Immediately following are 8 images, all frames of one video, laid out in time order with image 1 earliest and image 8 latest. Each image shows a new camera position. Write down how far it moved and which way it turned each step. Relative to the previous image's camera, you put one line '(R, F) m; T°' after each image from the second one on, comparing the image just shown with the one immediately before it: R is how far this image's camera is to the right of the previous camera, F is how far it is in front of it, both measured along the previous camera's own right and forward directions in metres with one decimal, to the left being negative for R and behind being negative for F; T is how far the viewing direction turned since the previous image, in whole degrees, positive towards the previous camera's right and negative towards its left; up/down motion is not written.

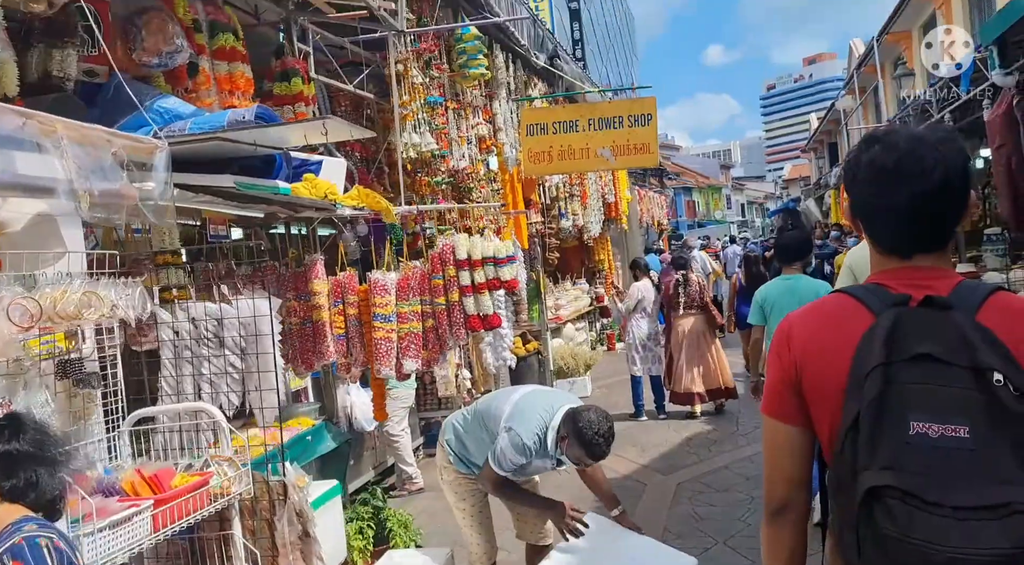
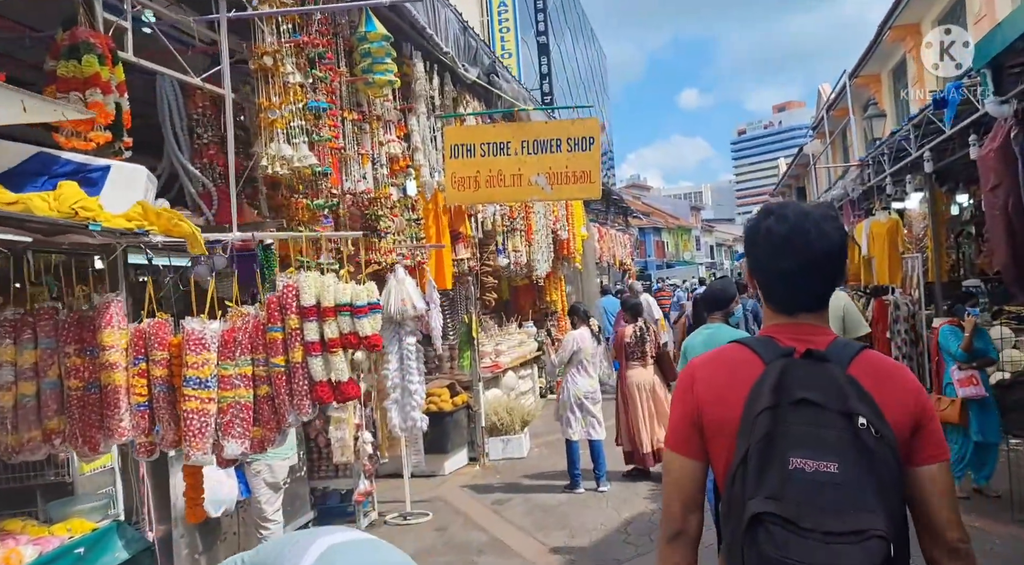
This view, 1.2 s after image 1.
(+0.4, +1.1) m; +2°
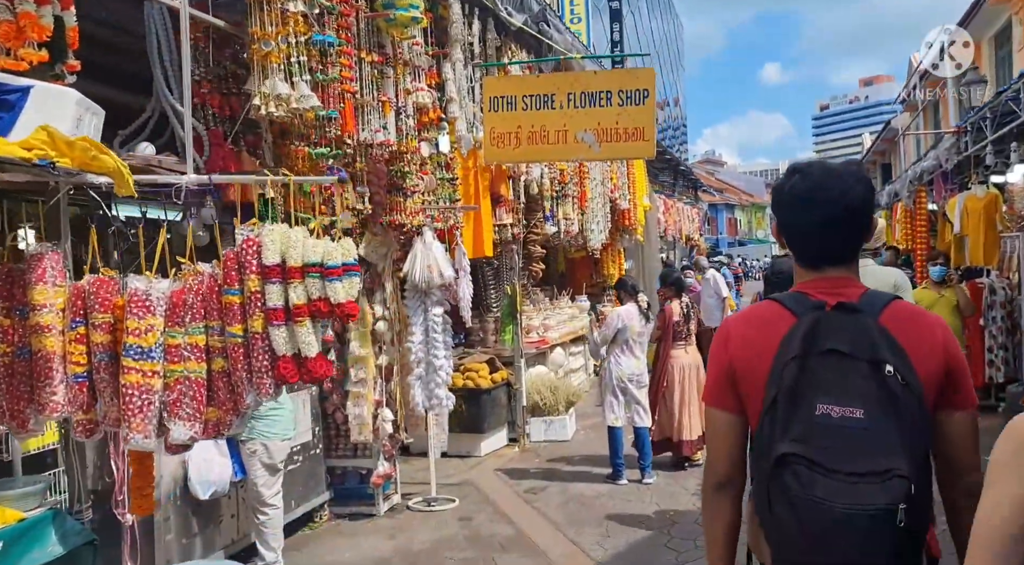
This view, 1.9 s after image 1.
(+0.2, +0.6) m; -5°
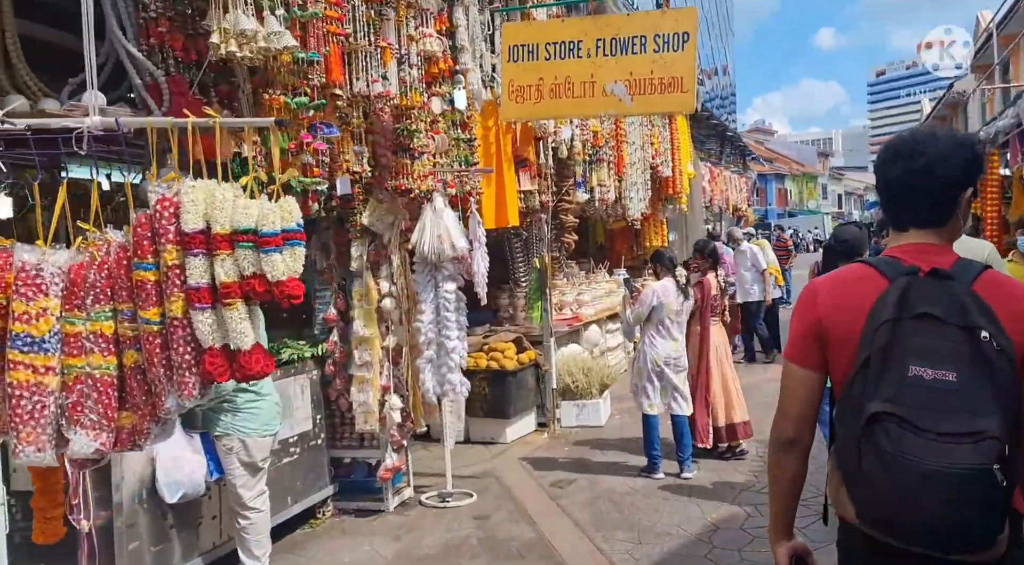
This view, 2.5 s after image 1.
(+0.1, +0.6) m; -3°
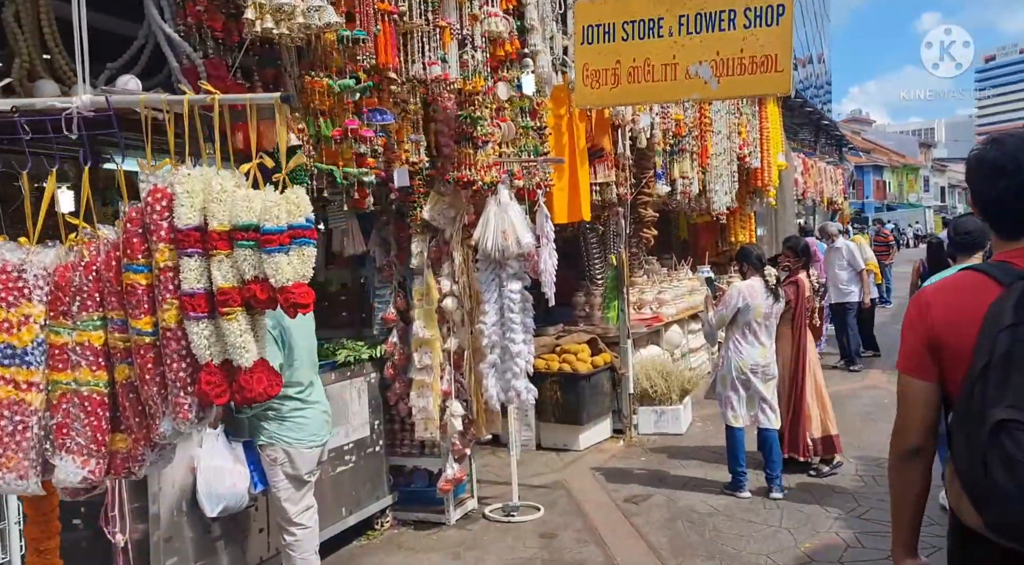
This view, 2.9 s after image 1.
(+0.1, +0.4) m; -6°
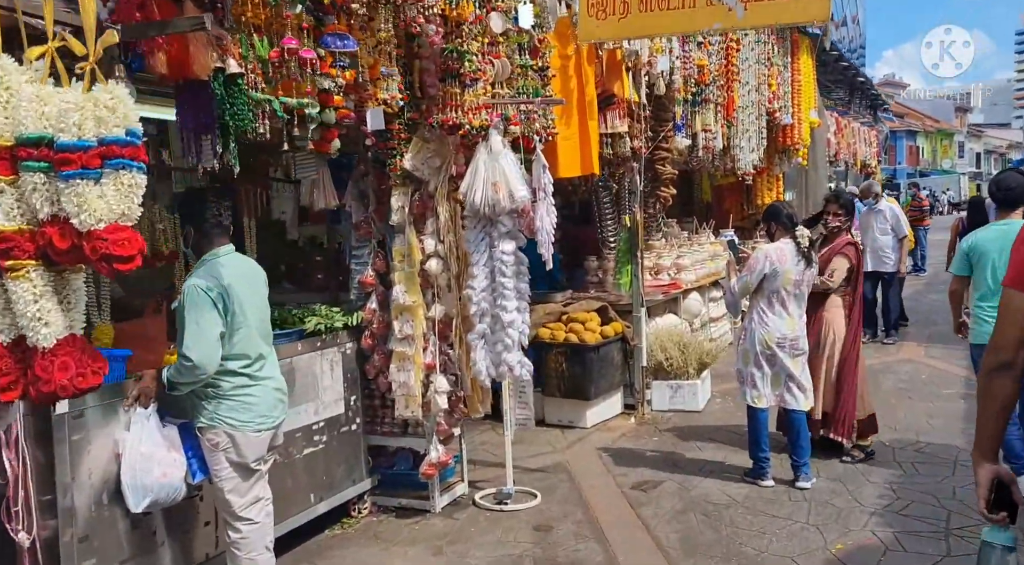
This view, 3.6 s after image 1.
(+0.1, +0.6) m; -2°
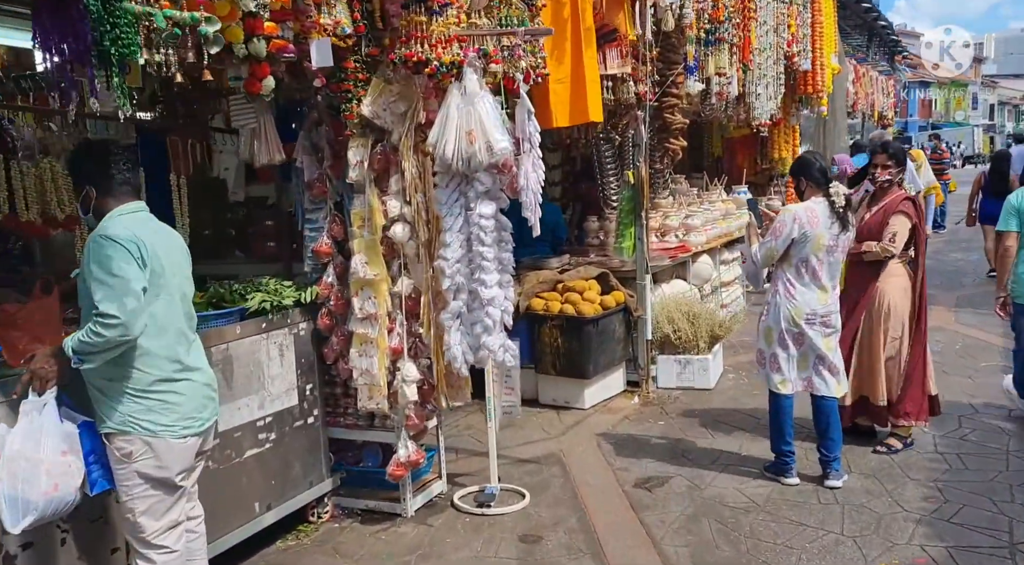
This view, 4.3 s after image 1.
(+0.1, +0.7) m; 0°
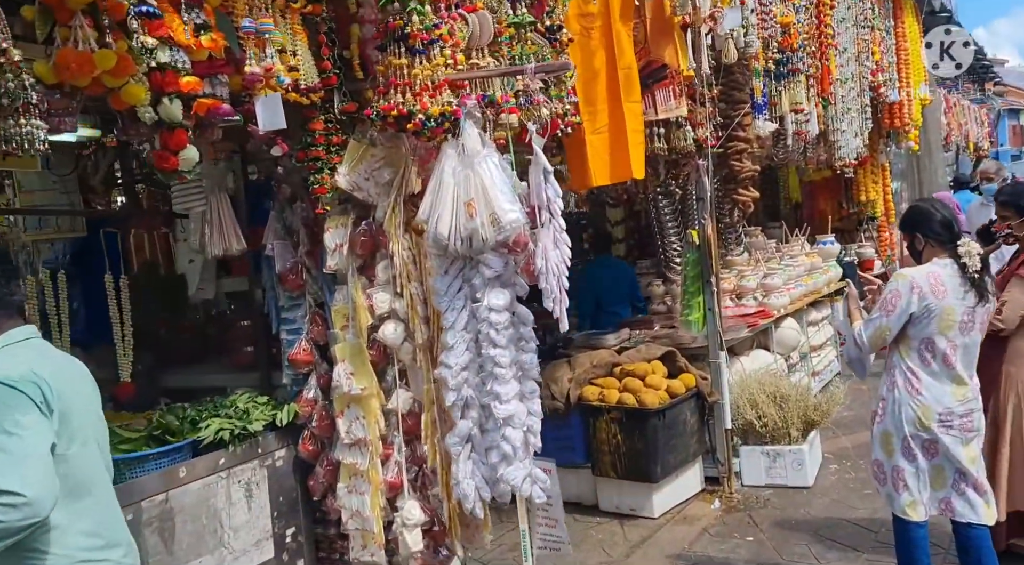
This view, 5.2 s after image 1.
(+0.2, +0.8) m; -5°
